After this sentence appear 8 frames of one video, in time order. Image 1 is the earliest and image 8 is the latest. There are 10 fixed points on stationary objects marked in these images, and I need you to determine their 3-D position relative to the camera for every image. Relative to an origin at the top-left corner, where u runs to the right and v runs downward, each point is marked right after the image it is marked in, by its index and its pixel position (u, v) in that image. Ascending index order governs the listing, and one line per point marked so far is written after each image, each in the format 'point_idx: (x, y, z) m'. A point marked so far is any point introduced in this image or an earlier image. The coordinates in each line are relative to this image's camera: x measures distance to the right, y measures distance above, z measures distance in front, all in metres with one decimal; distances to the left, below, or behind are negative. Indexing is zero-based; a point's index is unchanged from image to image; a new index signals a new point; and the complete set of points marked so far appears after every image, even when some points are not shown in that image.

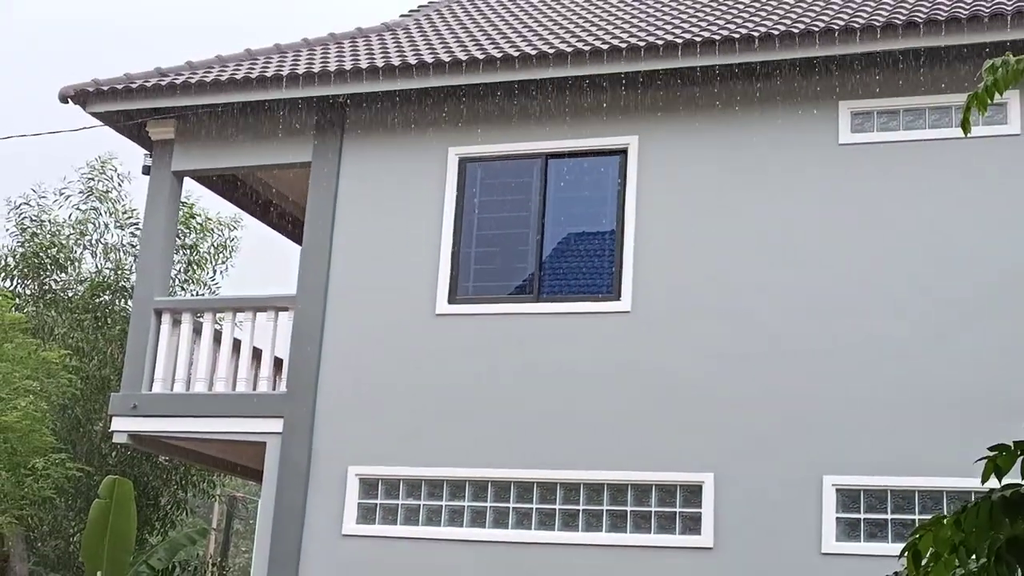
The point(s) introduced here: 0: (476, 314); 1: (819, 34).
0: (-0.3, -0.3, +9.8) m
1: (+2.9, +2.3, +9.0) m
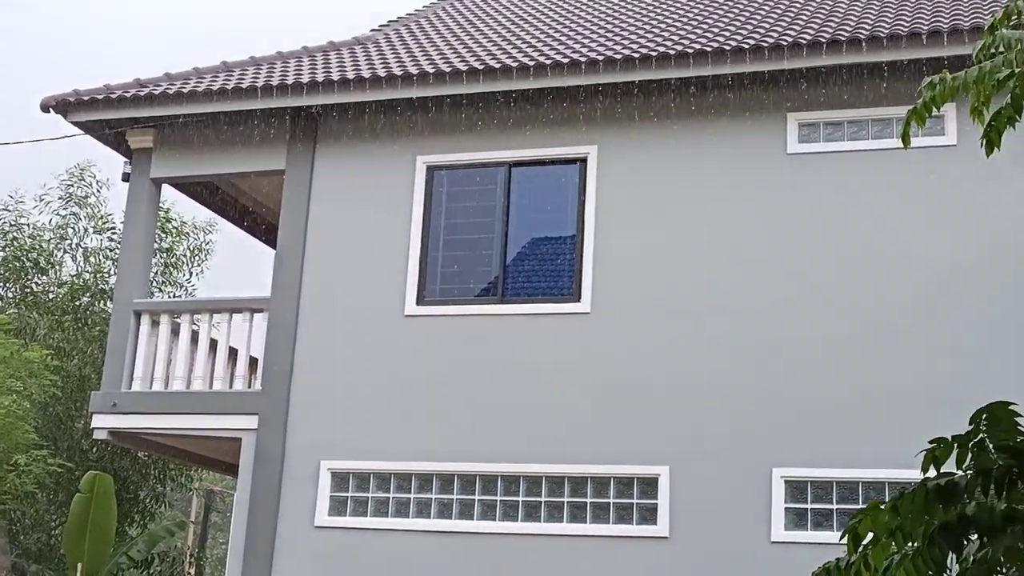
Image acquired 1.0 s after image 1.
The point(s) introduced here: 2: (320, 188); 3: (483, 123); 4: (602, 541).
0: (-0.7, -0.3, +10.2) m
1: (+2.5, +2.3, +9.5) m
2: (-2.2, +1.1, +10.9) m
3: (-0.3, +1.8, +10.6) m
4: (+0.9, -2.4, +9.5) m
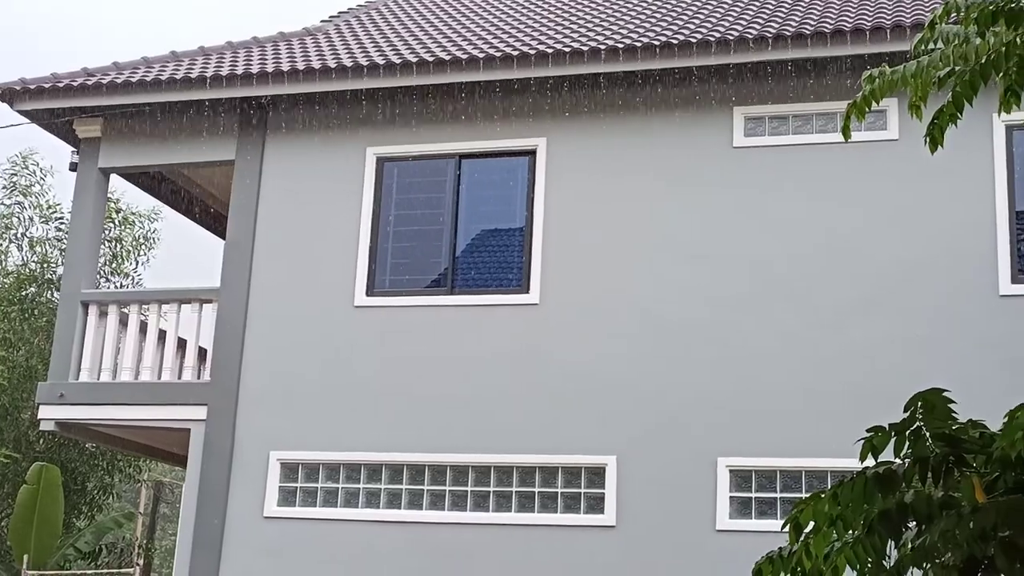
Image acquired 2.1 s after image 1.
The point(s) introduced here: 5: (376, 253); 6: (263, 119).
0: (-1.2, -0.2, +10.3) m
1: (+2.0, +2.4, +9.6) m
2: (-2.7, +1.2, +10.9) m
3: (-0.9, +1.9, +10.7) m
4: (+0.4, -2.4, +9.6) m
5: (-1.5, +0.4, +10.5) m
6: (-2.8, +1.9, +11.0) m
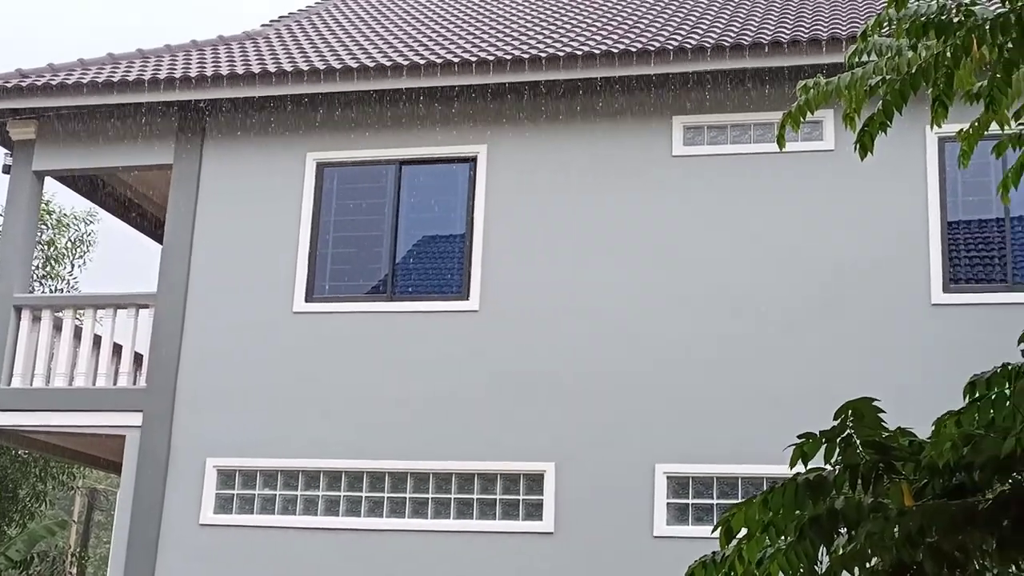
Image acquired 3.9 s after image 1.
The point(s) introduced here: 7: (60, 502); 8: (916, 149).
0: (-1.9, -0.2, +10.2) m
1: (+1.4, +2.3, +9.7) m
2: (-3.3, +1.2, +10.8) m
3: (-1.5, +1.8, +10.6) m
4: (-0.3, -2.4, +9.6) m
5: (-2.1, +0.3, +10.5) m
6: (-3.4, +1.8, +10.9) m
7: (-8.7, -4.2, +19.3) m
8: (+4.1, +1.4, +9.8) m
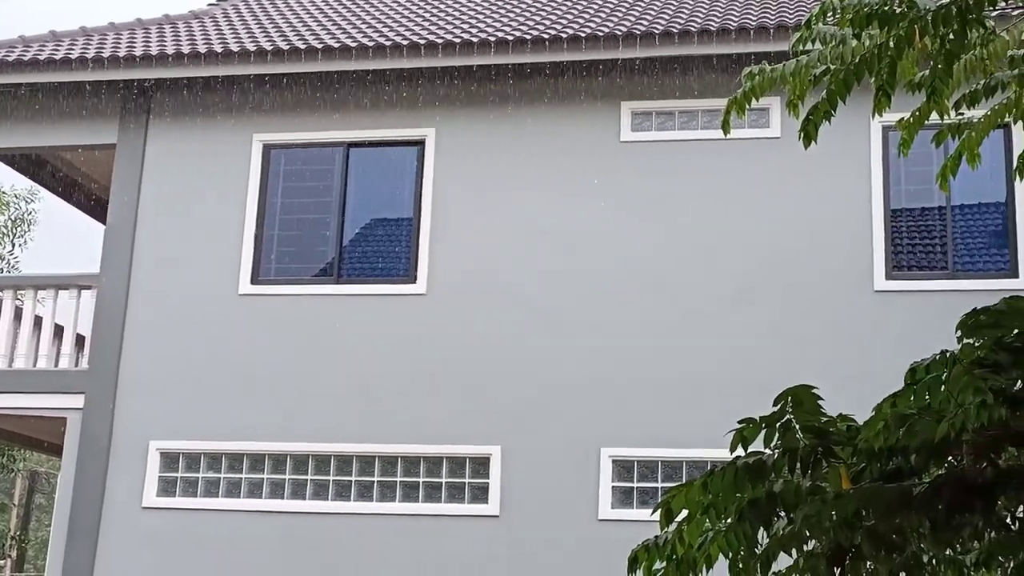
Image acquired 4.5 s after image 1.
0: (-2.4, -0.1, +10.2) m
1: (+0.9, +2.5, +9.7) m
2: (-3.9, +1.4, +10.7) m
3: (-2.0, +2.0, +10.6) m
4: (-0.8, -2.3, +9.6) m
5: (-2.7, +0.5, +10.4) m
6: (-4.0, +2.0, +10.8) m
7: (-9.6, -3.9, +19.0) m
8: (+3.5, +1.5, +9.9) m
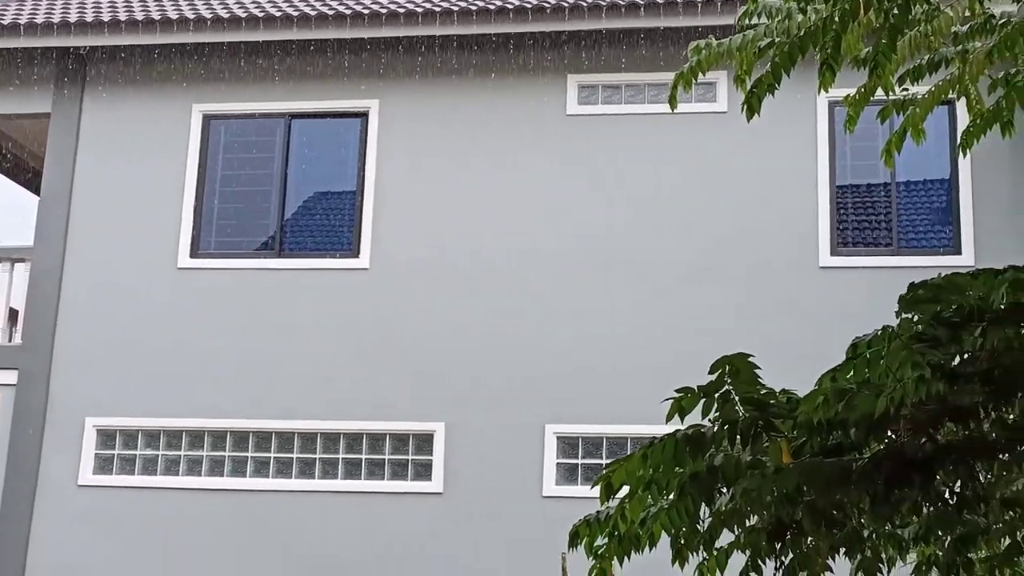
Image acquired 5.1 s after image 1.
0: (-3.0, +0.2, +10.0) m
1: (+0.3, +2.7, +9.6) m
2: (-4.5, +1.6, +10.4) m
3: (-2.6, +2.3, +10.4) m
4: (-1.4, -2.0, +9.5) m
5: (-3.2, +0.8, +10.2) m
6: (-4.6, +2.3, +10.5) m
7: (-10.4, -3.4, +18.7) m
8: (+3.0, +1.8, +9.9) m
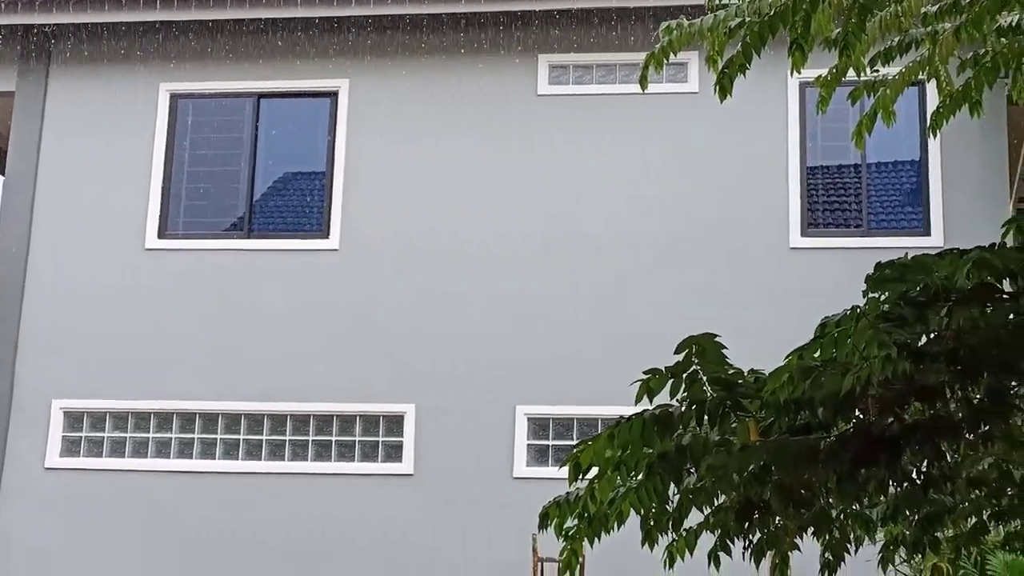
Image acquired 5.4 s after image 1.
0: (-3.3, +0.4, +9.9) m
1: (+0.1, +2.9, +9.5) m
2: (-4.8, +1.8, +10.3) m
3: (-2.9, +2.5, +10.3) m
4: (-1.7, -1.8, +9.5) m
5: (-3.5, +1.0, +10.1) m
6: (-4.9, +2.5, +10.4) m
7: (-10.9, -3.1, +18.5) m
8: (+2.7, +2.0, +9.9) m
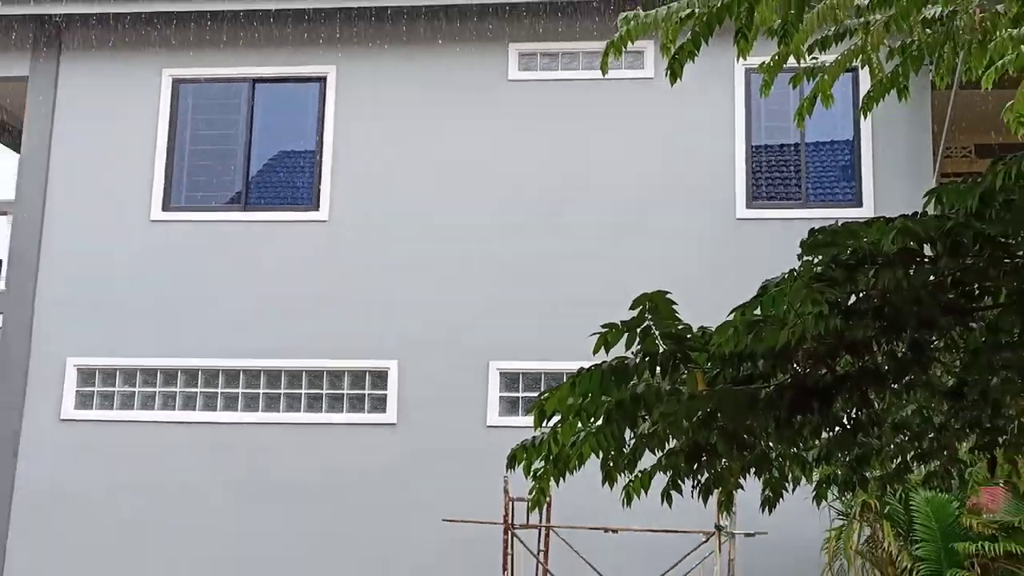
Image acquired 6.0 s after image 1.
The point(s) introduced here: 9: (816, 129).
0: (-3.6, +0.7, +10.9) m
1: (-0.2, +3.3, +10.5) m
2: (-5.1, +2.2, +11.2) m
3: (-3.2, +2.8, +11.2) m
4: (-1.9, -1.5, +10.5) m
5: (-3.8, +1.3, +11.1) m
6: (-5.2, +2.9, +11.3) m
7: (-11.3, -2.7, +19.4) m
8: (+2.4, +2.3, +11.0) m
9: (+3.3, +1.8, +10.9) m
